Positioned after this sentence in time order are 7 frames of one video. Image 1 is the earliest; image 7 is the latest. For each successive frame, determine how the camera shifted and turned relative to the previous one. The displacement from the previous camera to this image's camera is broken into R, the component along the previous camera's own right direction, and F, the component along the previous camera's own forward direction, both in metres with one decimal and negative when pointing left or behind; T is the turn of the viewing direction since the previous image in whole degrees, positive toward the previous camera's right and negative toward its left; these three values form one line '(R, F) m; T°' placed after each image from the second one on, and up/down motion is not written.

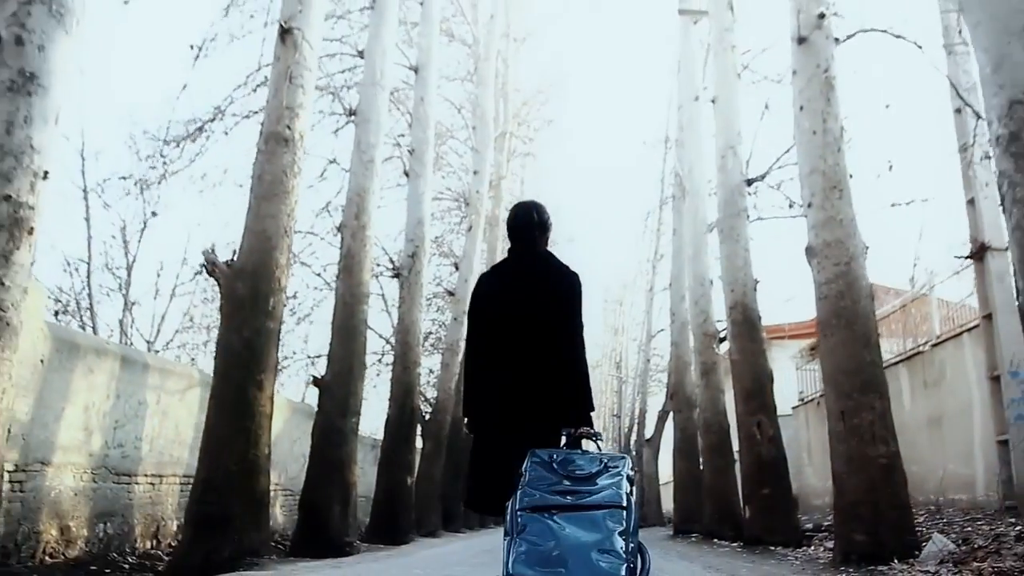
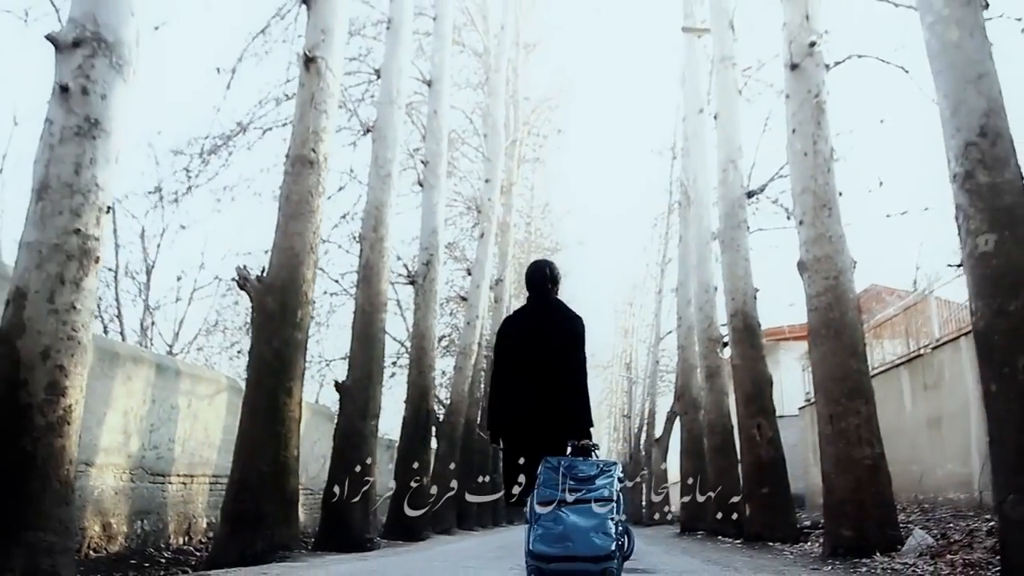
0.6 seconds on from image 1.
(0.0, -0.7) m; -1°
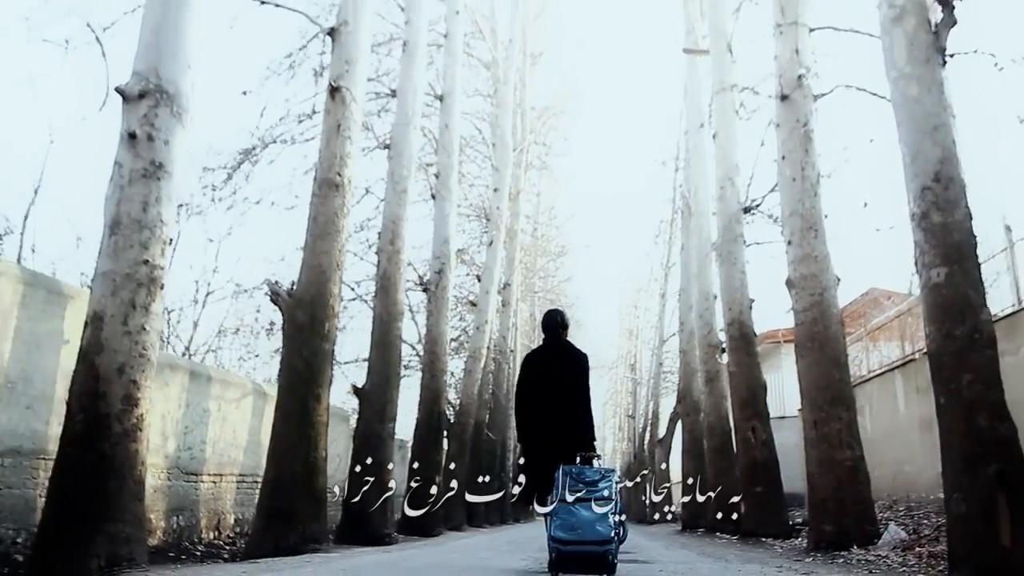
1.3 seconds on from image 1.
(-0.1, -0.8) m; 0°
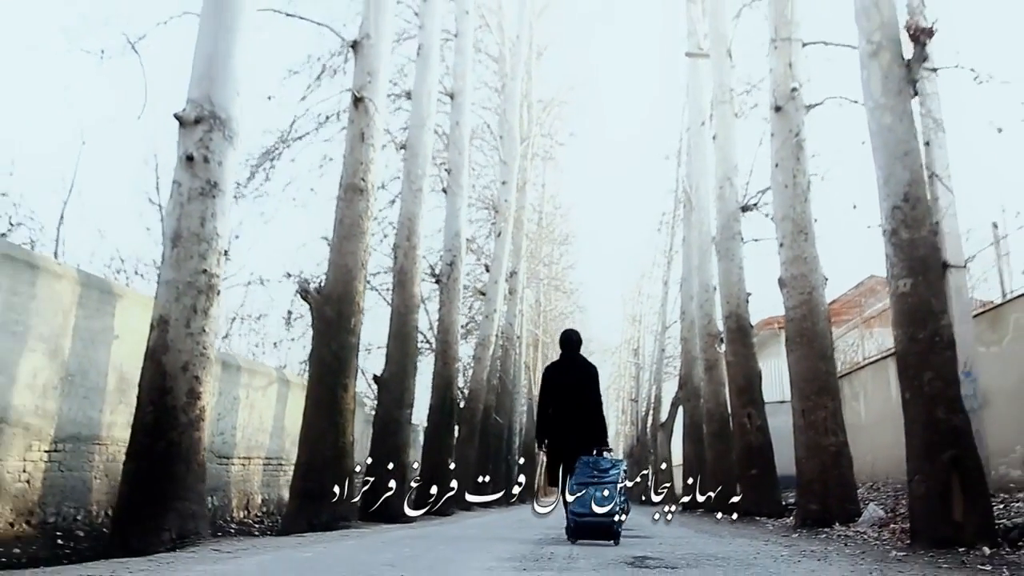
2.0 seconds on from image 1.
(-0.1, -0.9) m; 0°
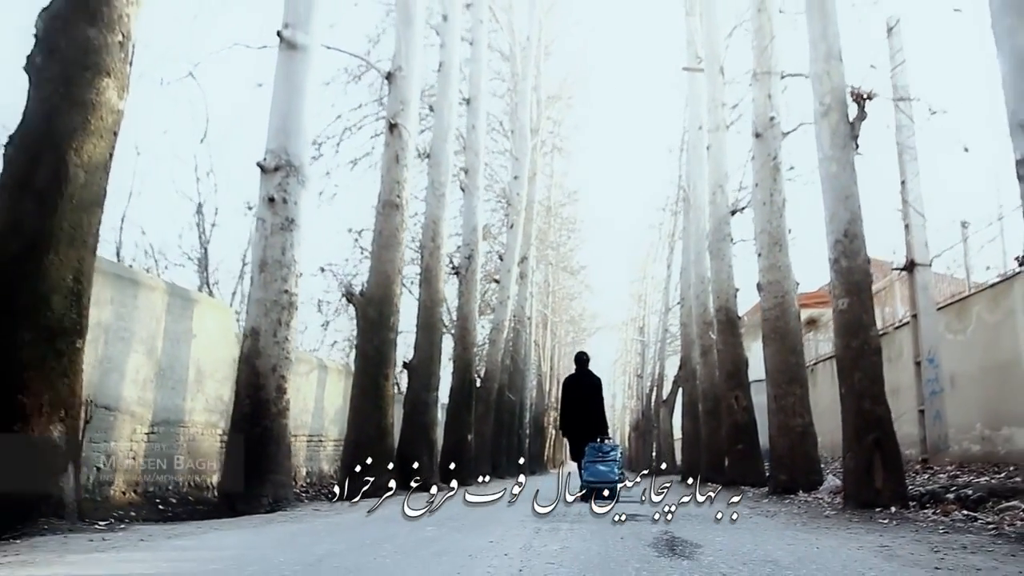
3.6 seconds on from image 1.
(-0.1, -1.9) m; 0°
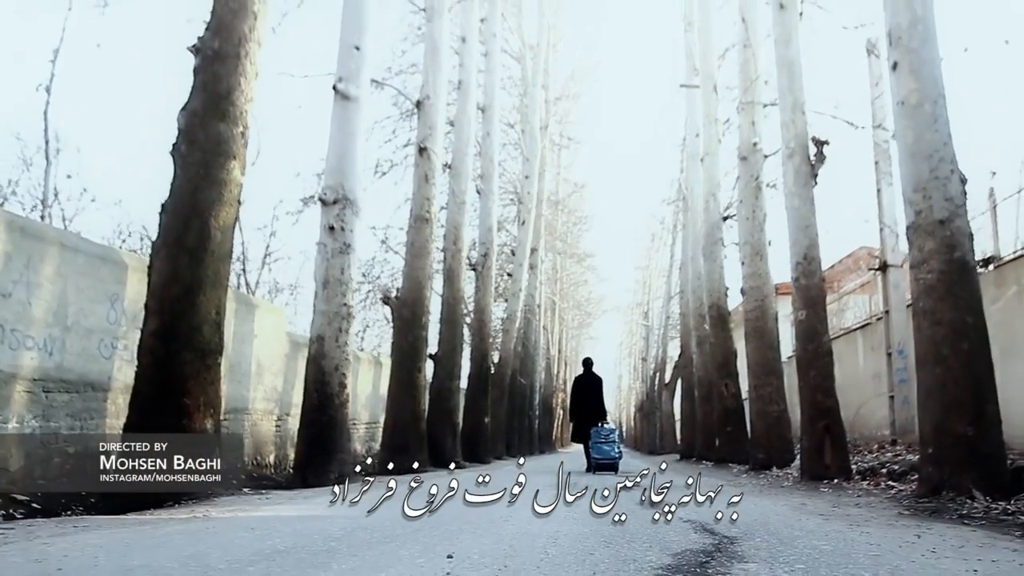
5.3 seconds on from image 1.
(-0.2, -2.0) m; 0°
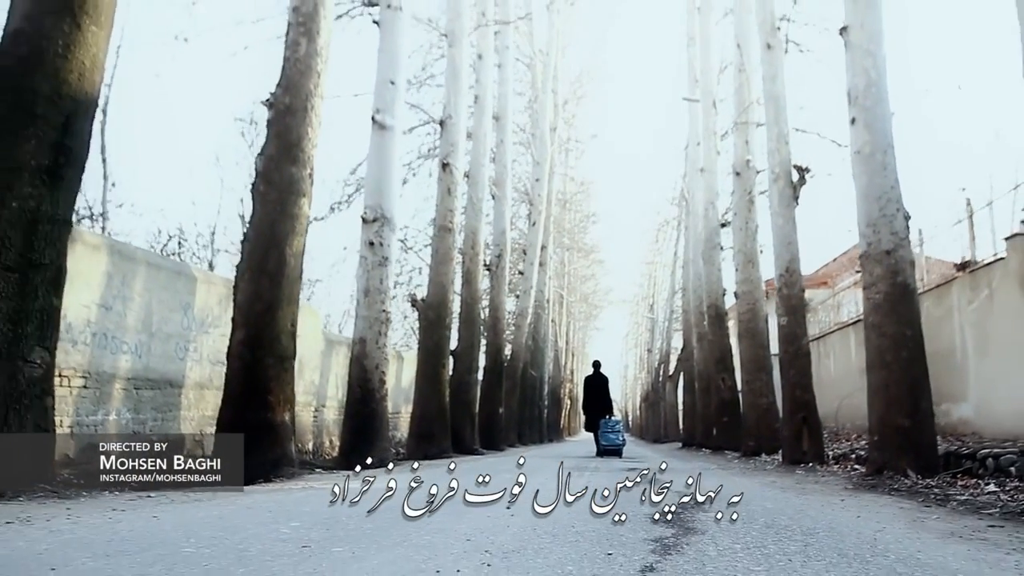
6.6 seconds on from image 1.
(-0.2, -1.6) m; 0°
